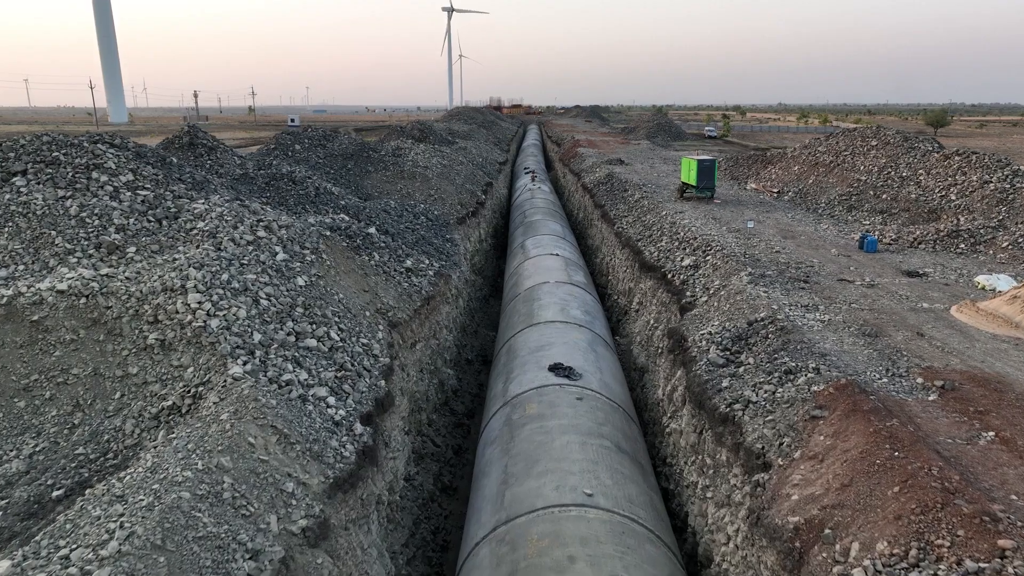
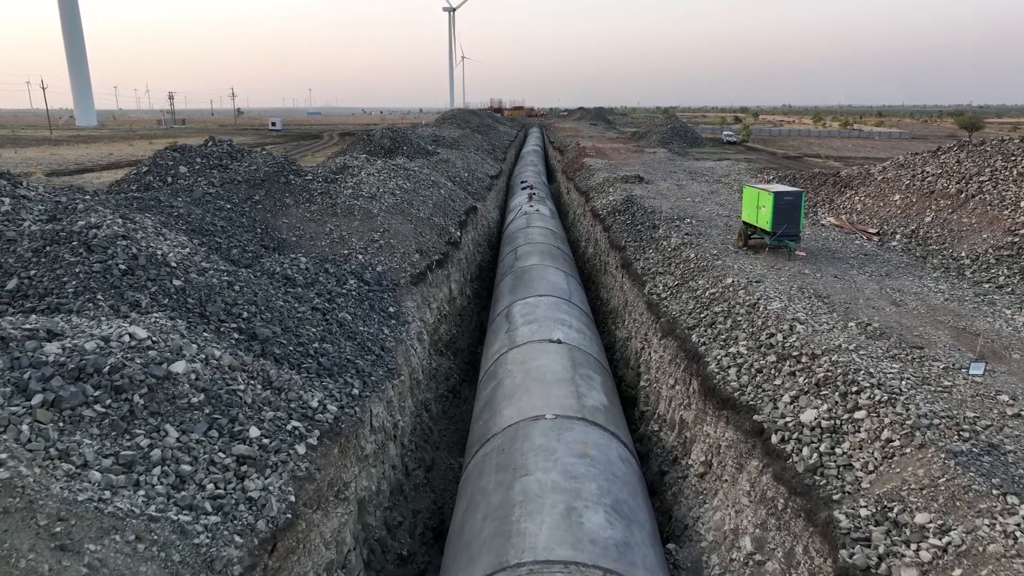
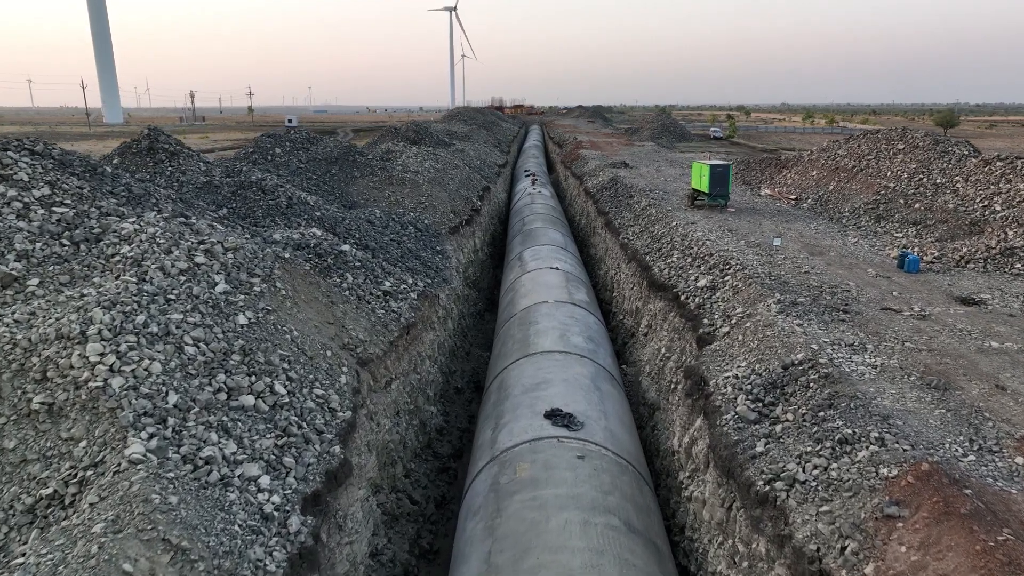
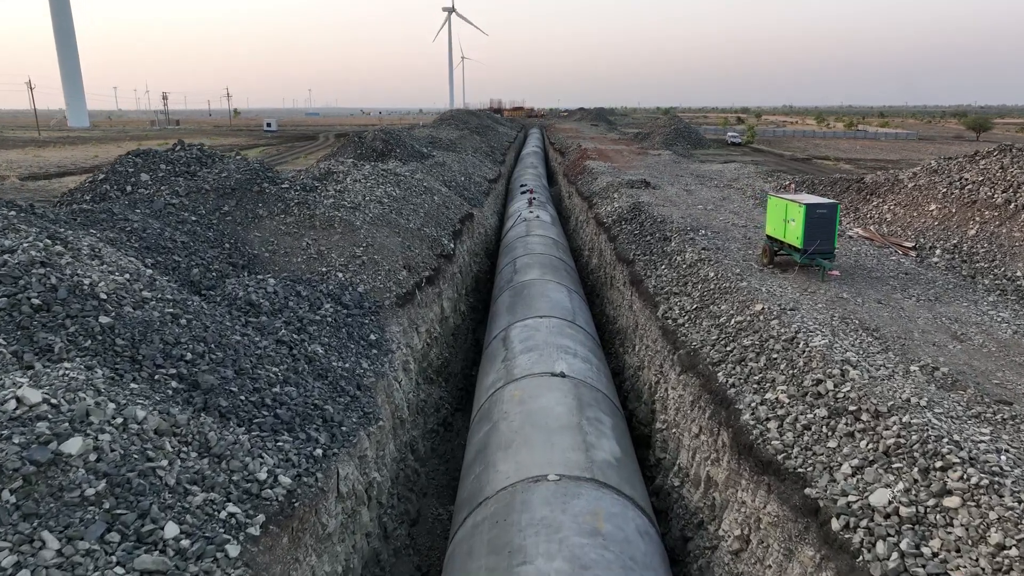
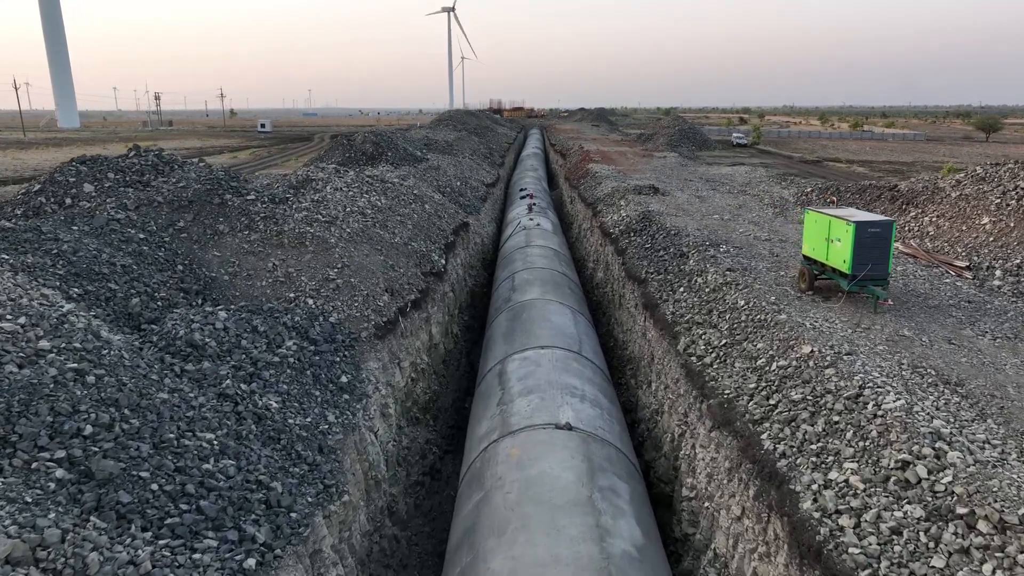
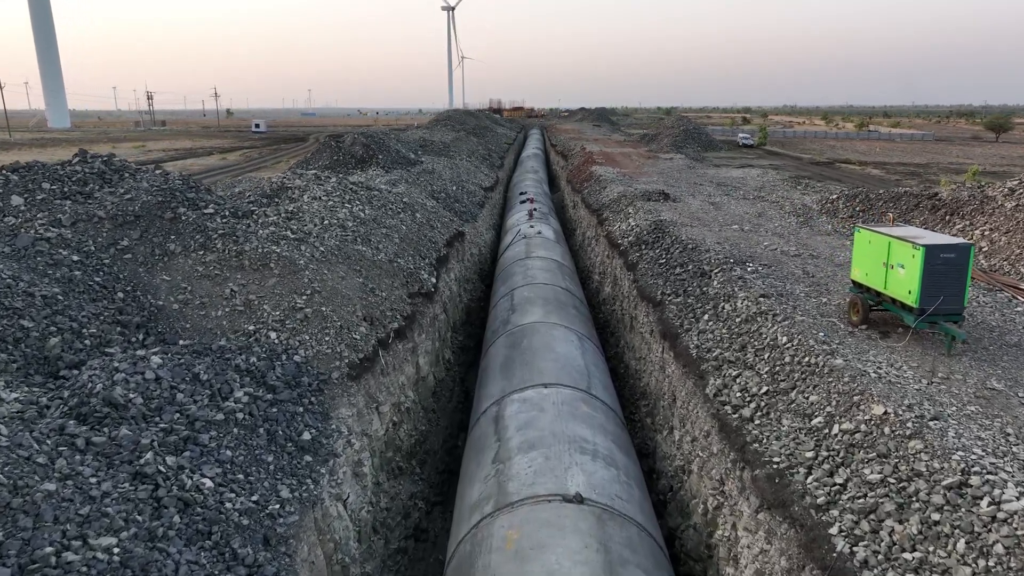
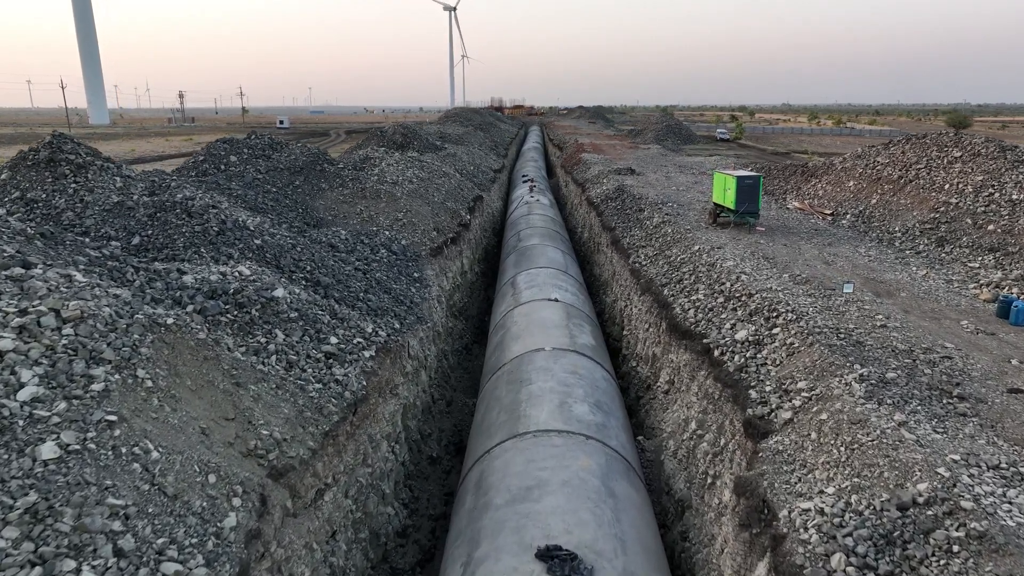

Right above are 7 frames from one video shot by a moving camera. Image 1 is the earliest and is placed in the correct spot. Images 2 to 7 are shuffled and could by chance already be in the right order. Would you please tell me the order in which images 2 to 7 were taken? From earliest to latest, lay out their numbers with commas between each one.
3, 7, 2, 4, 5, 6
